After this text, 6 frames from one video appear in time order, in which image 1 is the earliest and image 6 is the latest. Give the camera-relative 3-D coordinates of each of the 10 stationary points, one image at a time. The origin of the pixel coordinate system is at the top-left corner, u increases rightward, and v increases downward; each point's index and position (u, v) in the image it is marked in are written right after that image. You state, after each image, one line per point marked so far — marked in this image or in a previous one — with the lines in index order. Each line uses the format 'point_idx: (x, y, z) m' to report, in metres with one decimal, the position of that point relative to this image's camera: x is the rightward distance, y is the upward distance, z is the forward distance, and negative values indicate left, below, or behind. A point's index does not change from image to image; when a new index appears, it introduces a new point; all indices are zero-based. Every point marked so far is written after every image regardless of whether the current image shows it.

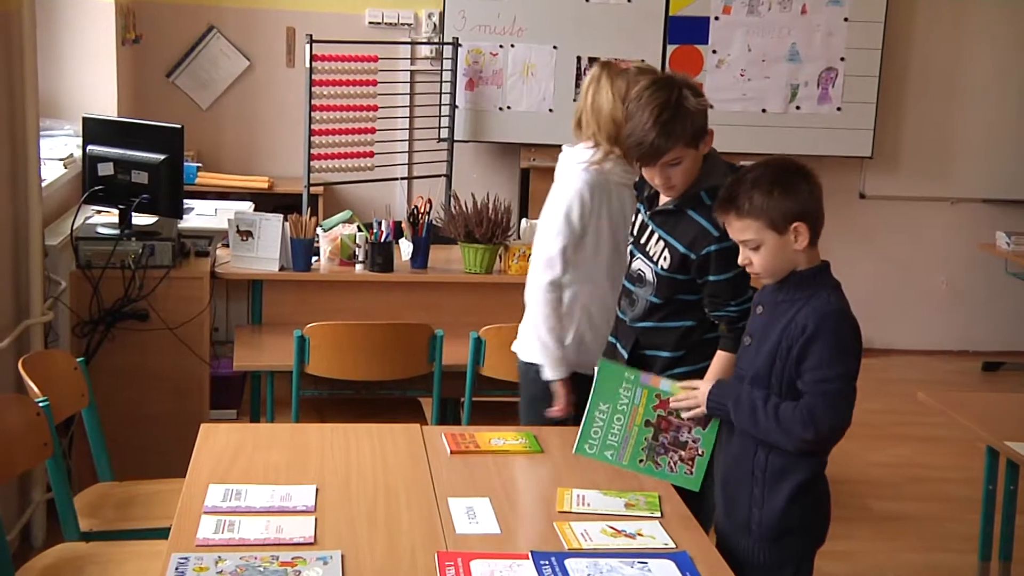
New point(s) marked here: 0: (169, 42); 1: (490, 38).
0: (-1.7, +1.2, +5.4) m
1: (-0.2, +1.3, +5.4) m
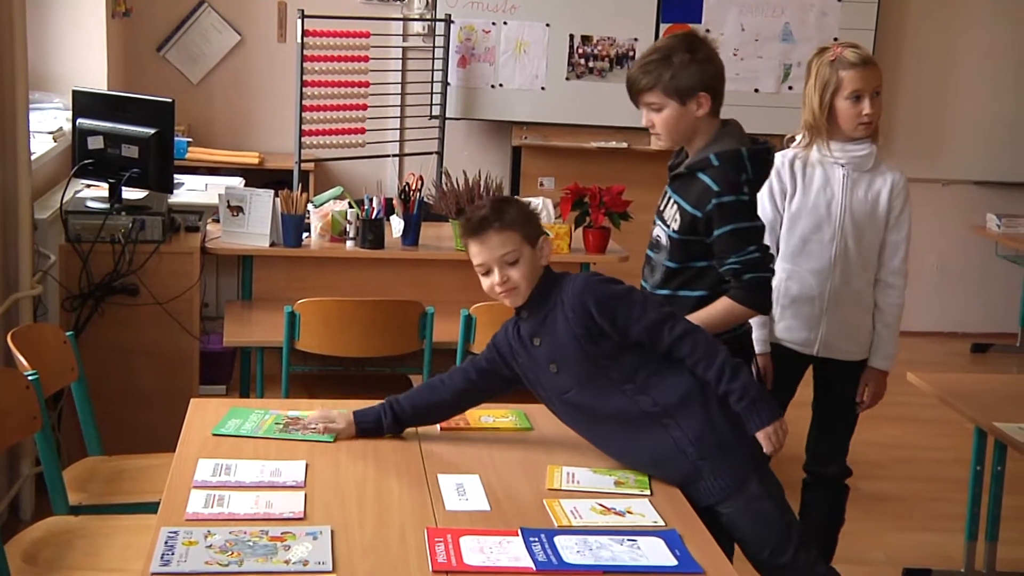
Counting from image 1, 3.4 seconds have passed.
0: (-1.7, +1.3, +5.4) m
1: (-0.2, +1.4, +5.4) m
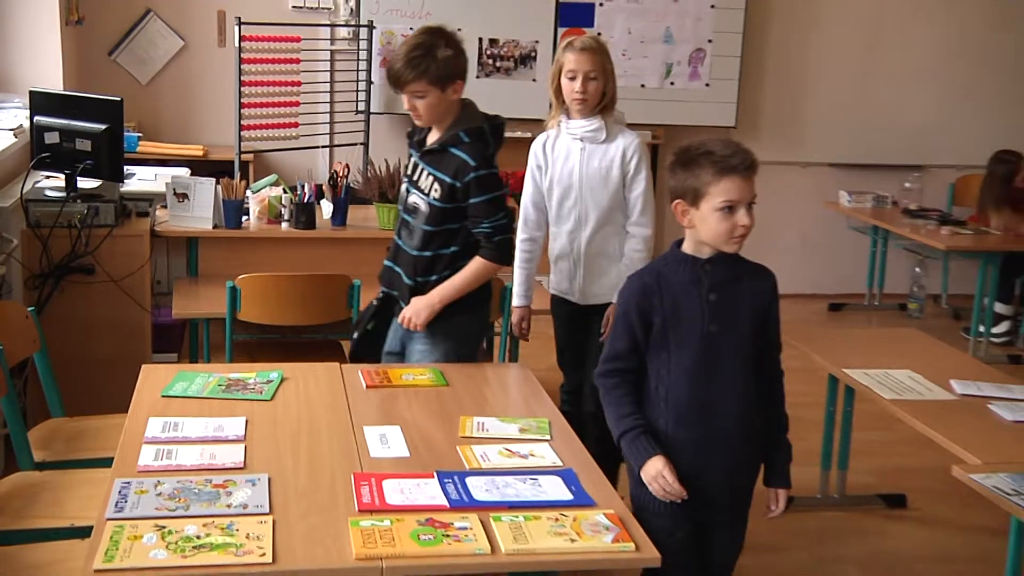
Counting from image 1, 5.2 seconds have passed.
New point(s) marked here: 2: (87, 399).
0: (-2.1, +1.4, +5.7) m
1: (-0.6, +1.4, +5.8) m
2: (-1.5, -0.4, +3.9) m
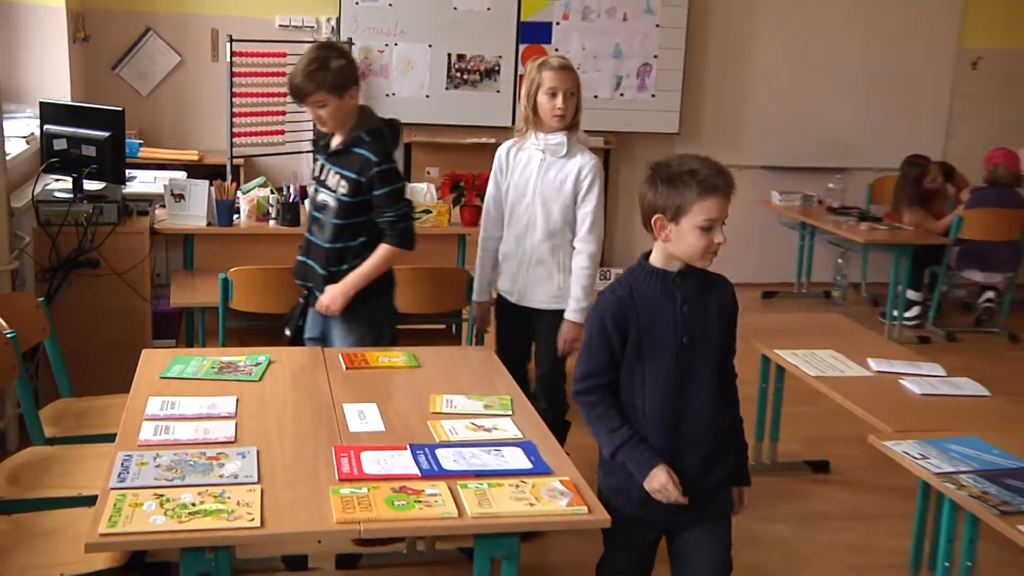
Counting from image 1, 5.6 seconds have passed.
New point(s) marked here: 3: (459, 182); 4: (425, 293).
0: (-2.3, +1.4, +6.1) m
1: (-0.7, +1.4, +6.2) m
2: (-1.6, -0.4, +4.2) m
3: (-0.2, +0.4, +4.4) m
4: (-0.3, 0.0, +4.0) m
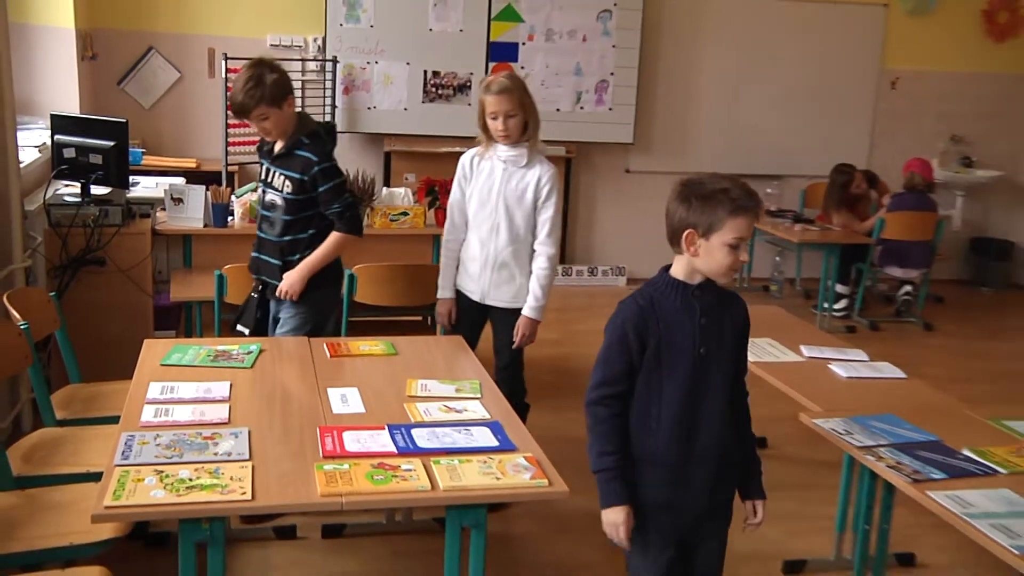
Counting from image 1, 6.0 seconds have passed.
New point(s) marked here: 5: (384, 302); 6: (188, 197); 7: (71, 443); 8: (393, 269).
0: (-2.4, +1.4, +6.5) m
1: (-0.9, +1.4, +6.6) m
2: (-1.8, -0.4, +4.6) m
3: (-0.3, +0.4, +4.9) m
4: (-0.5, 0.0, +4.4) m
5: (-0.5, -0.1, +4.5) m
6: (-1.4, +0.4, +4.6) m
7: (-1.5, -0.4, +3.6) m
8: (-0.5, +0.1, +4.3) m
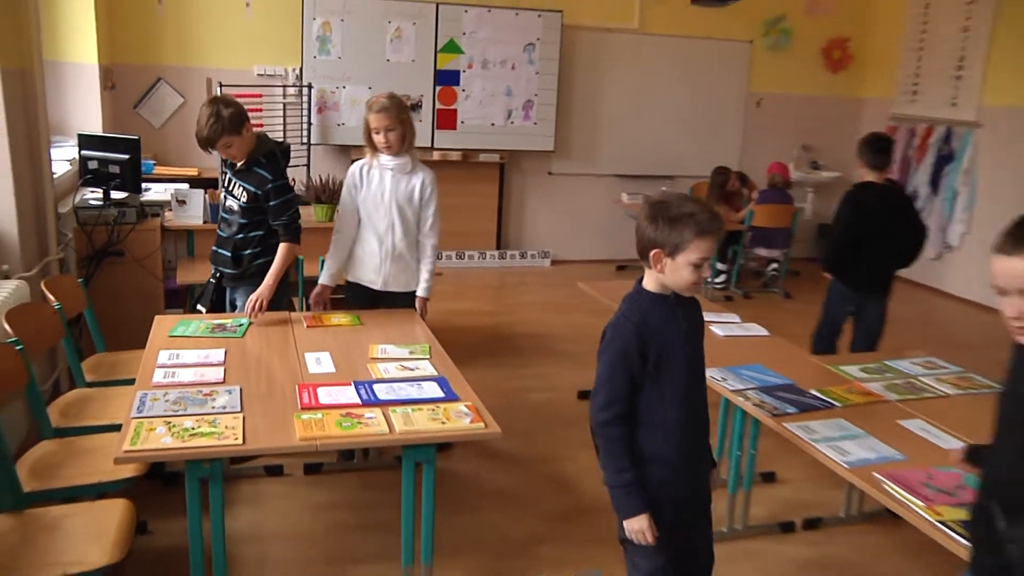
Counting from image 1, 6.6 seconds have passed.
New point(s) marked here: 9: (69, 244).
0: (-2.7, +1.4, +7.6) m
1: (-1.2, +1.5, +7.7) m
2: (-2.0, -0.3, +5.6) m
3: (-0.6, +0.5, +5.9) m
4: (-0.7, +0.1, +5.4) m
5: (-0.8, 0.0, +5.4) m
6: (-1.7, +0.5, +5.6) m
7: (-1.7, -0.4, +4.6) m
8: (-0.8, +0.2, +5.3) m
9: (-2.2, +0.2, +5.4) m
